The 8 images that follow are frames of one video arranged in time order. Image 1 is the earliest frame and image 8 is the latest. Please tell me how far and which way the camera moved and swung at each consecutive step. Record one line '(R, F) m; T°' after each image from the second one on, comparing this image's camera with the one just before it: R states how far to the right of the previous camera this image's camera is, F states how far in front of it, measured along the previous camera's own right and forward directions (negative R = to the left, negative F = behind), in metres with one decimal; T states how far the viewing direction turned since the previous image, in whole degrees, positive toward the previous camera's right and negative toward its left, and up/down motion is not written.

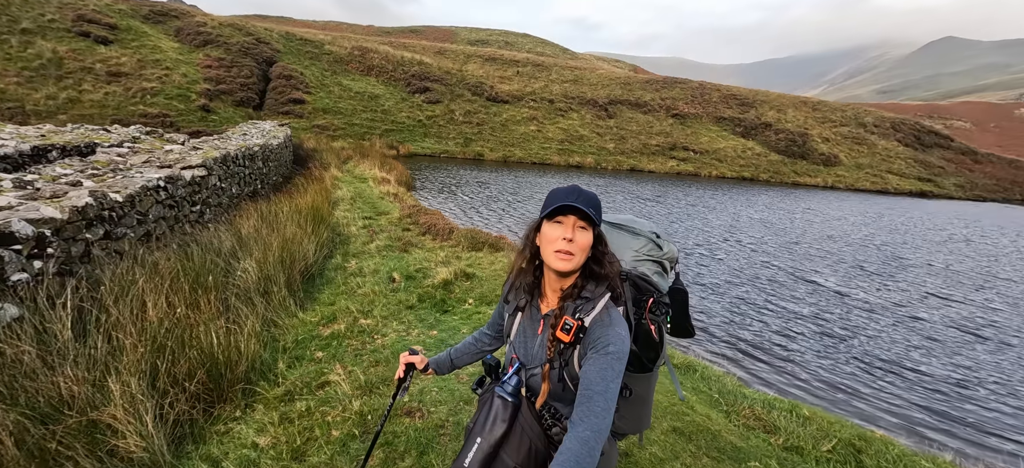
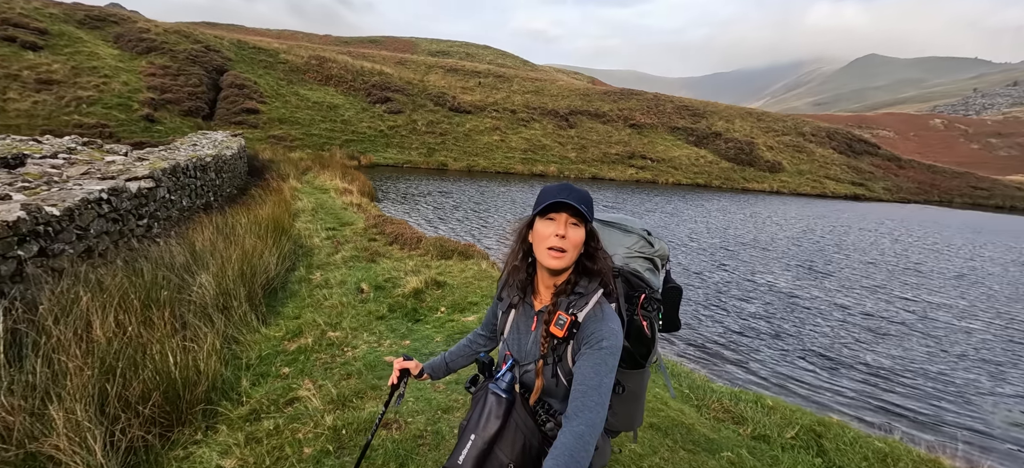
(-0.3, 0.0) m; +5°
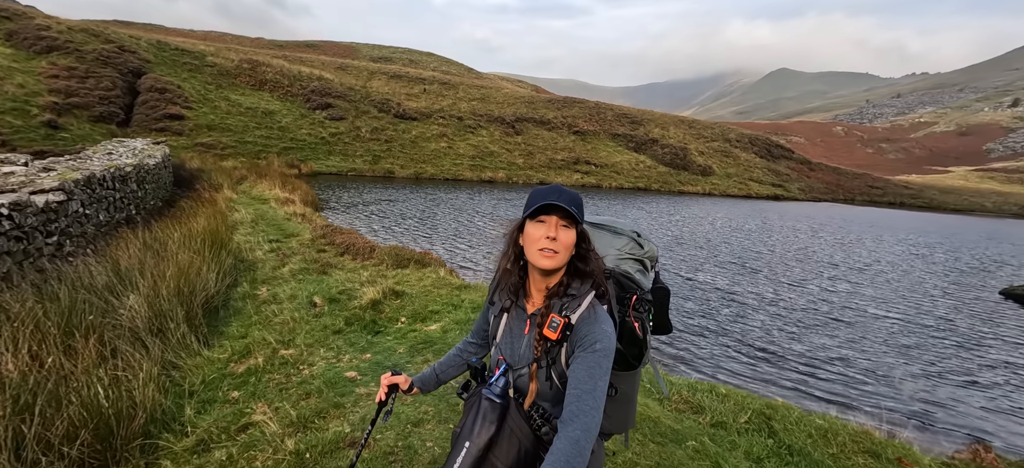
(-0.4, 0.0) m; +8°
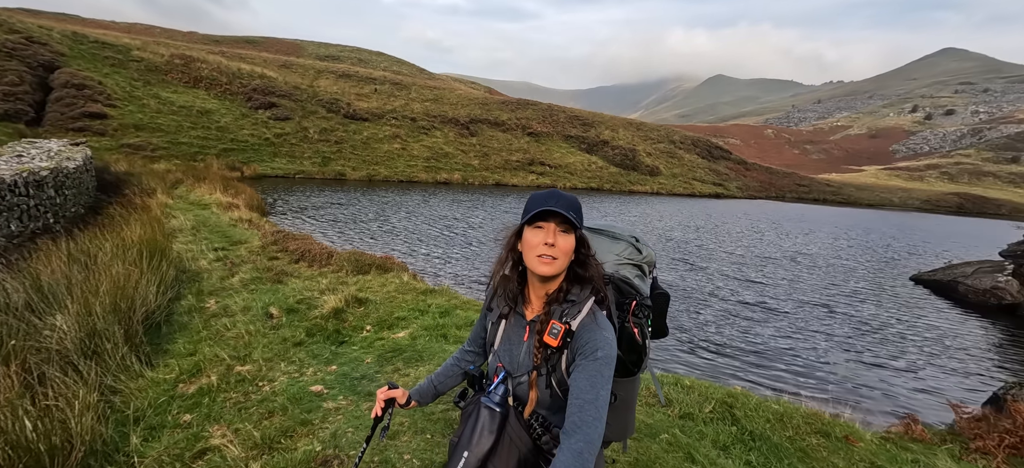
(-0.4, +0.1) m; +7°
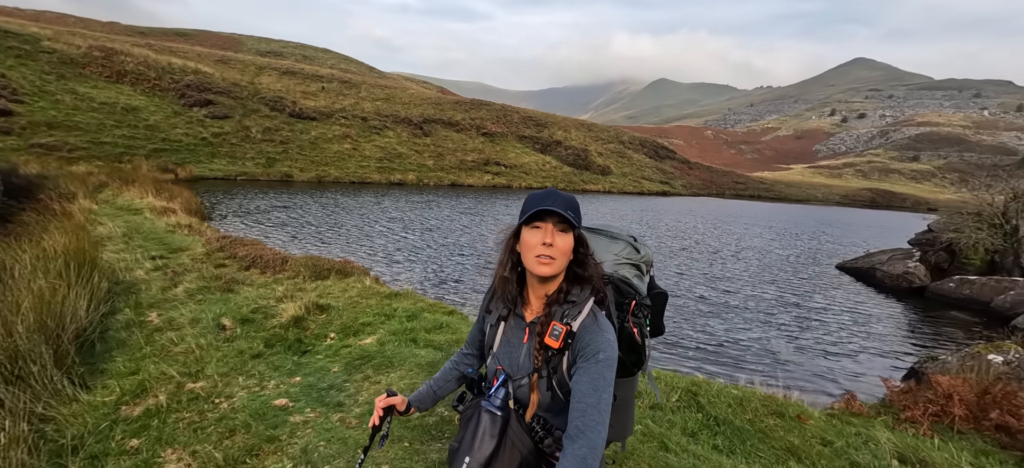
(-0.4, +0.1) m; +7°
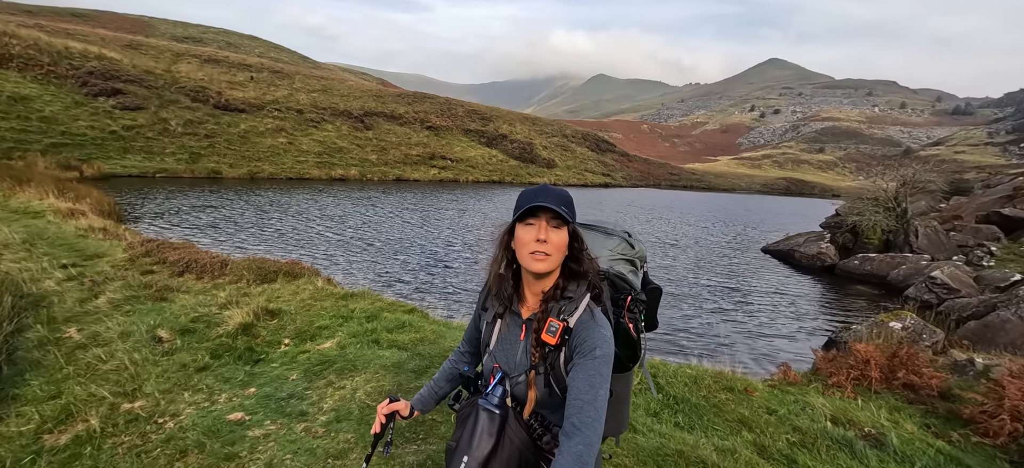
(-0.5, +0.1) m; +8°
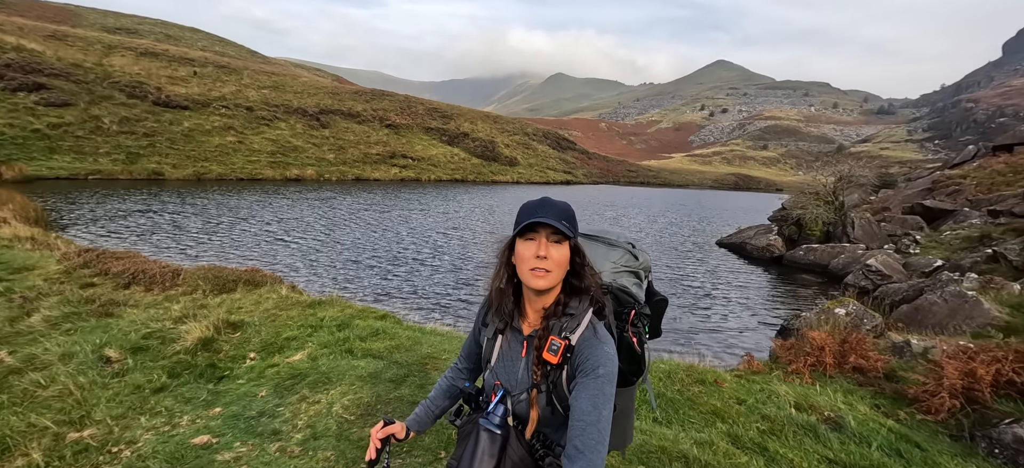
(-0.4, +0.1) m; +5°
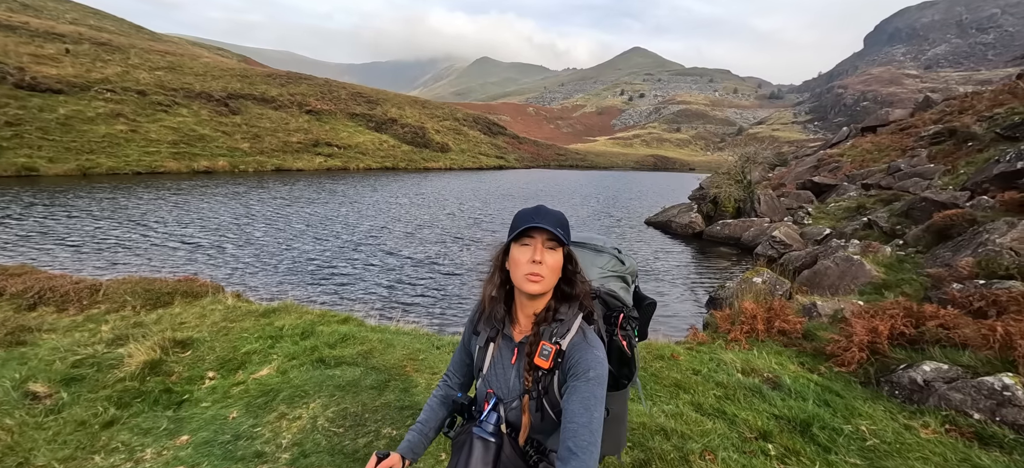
(-0.9, +0.1) m; +10°
